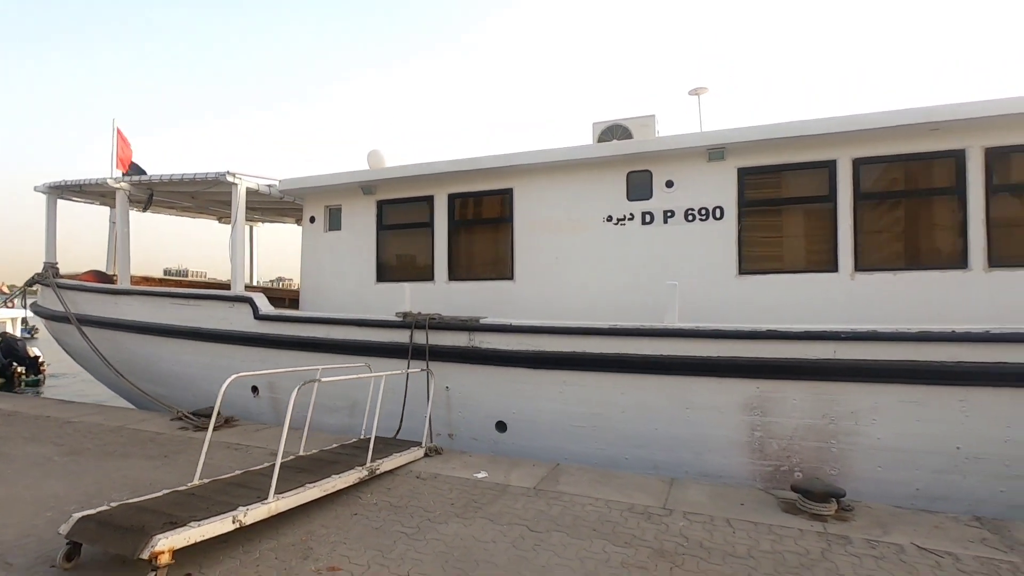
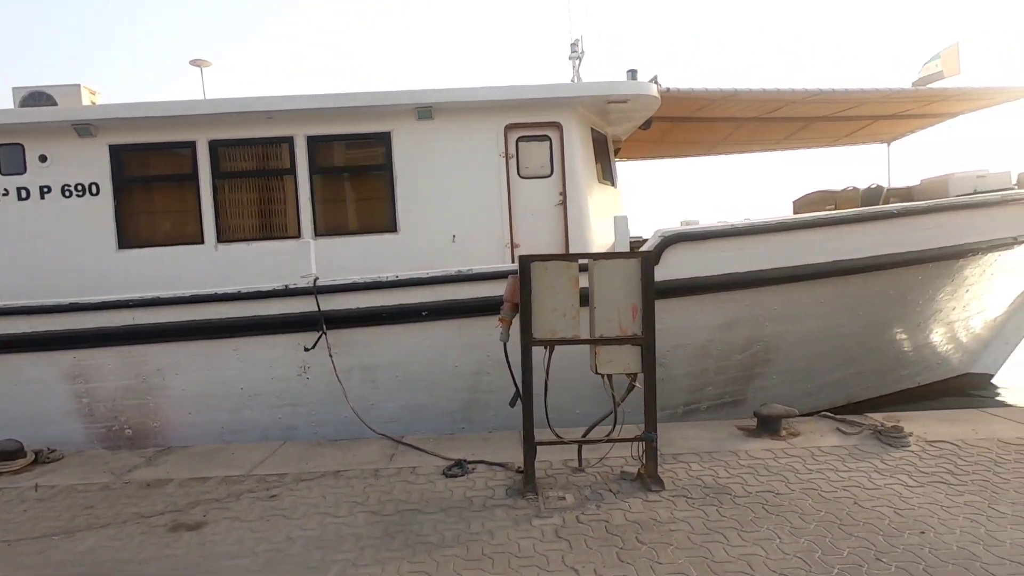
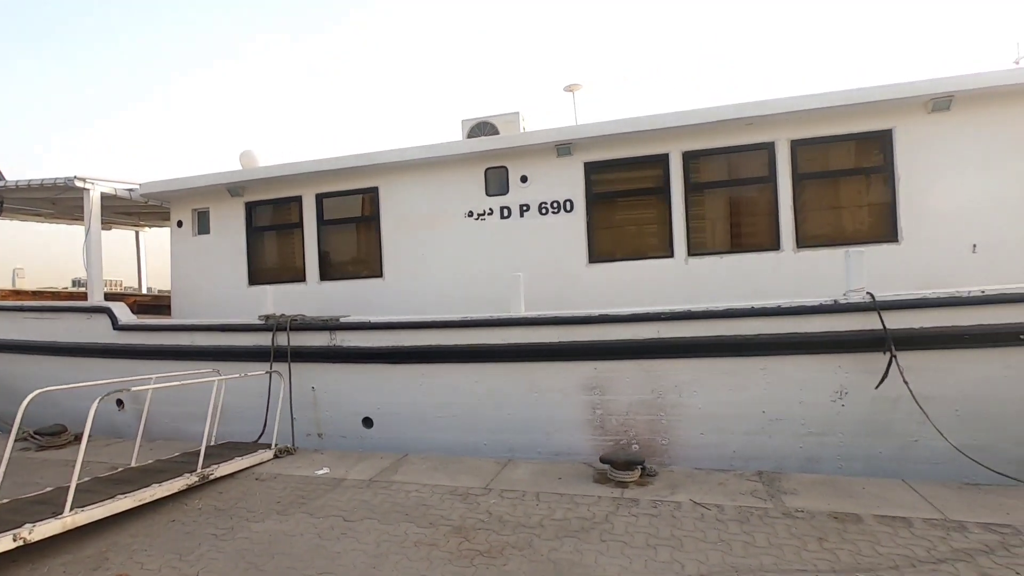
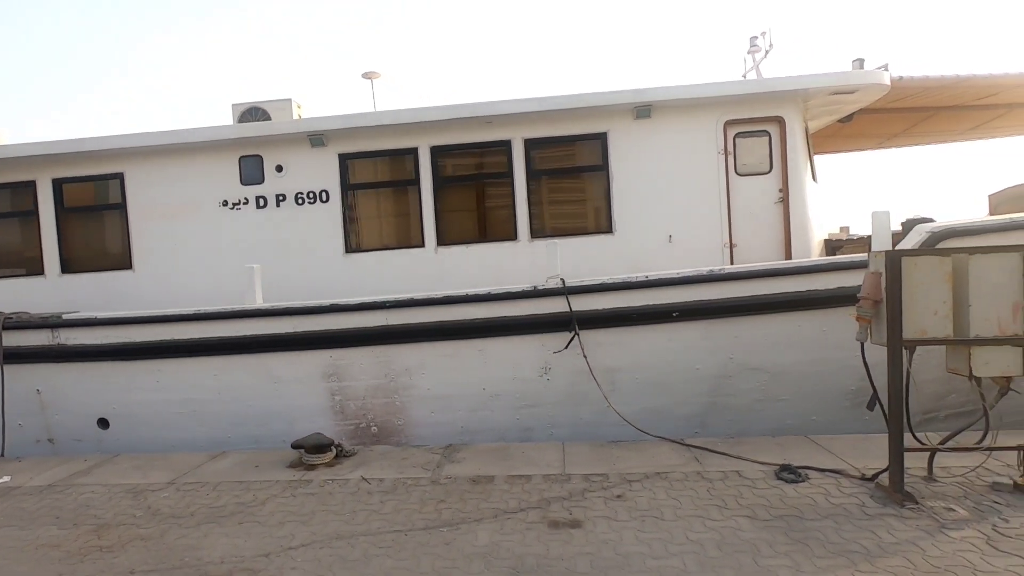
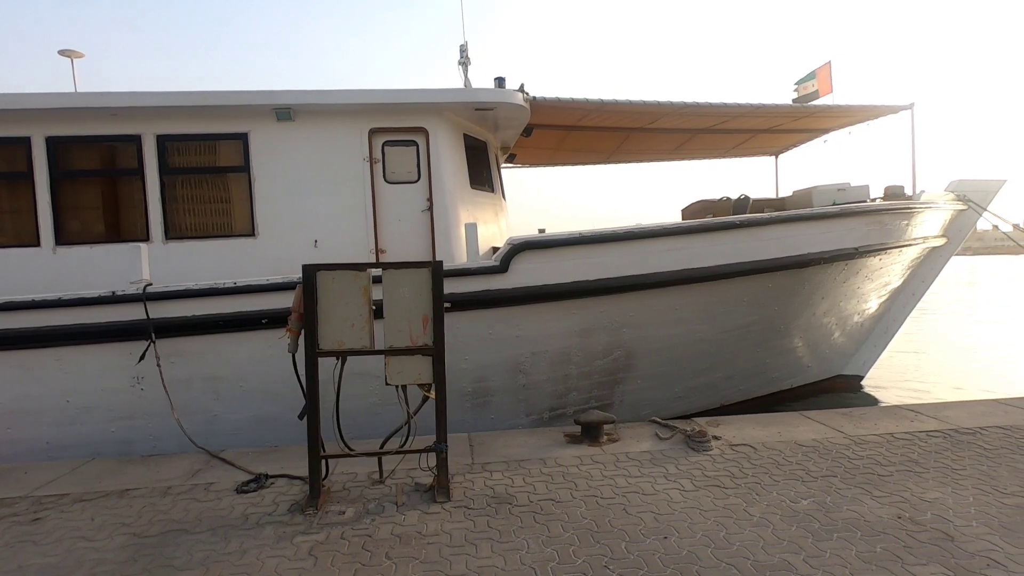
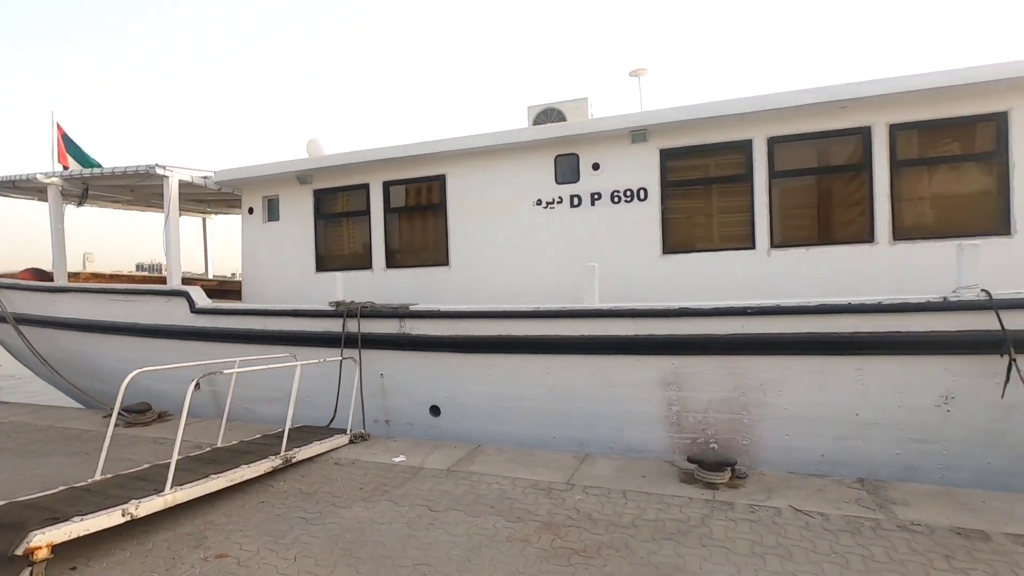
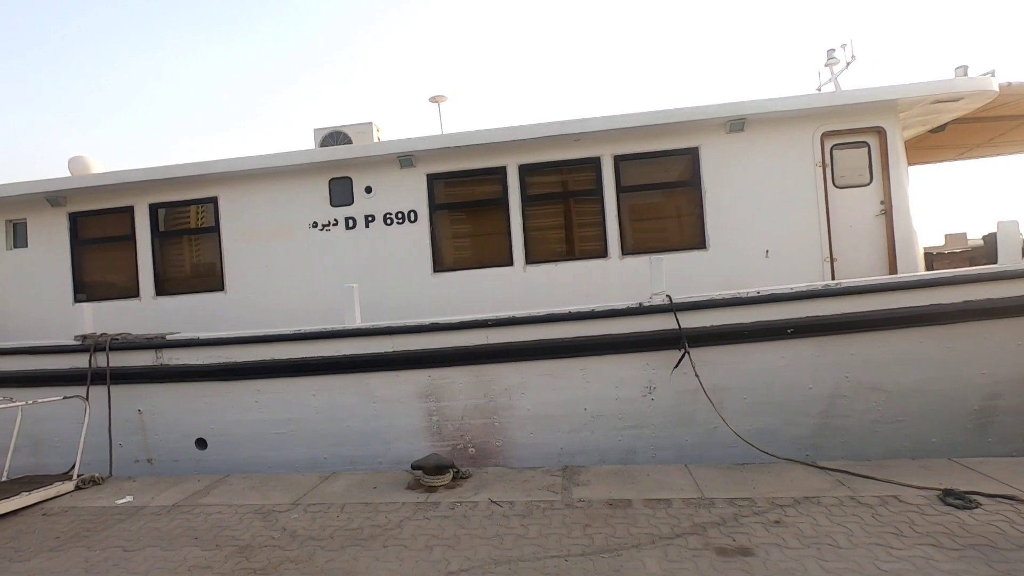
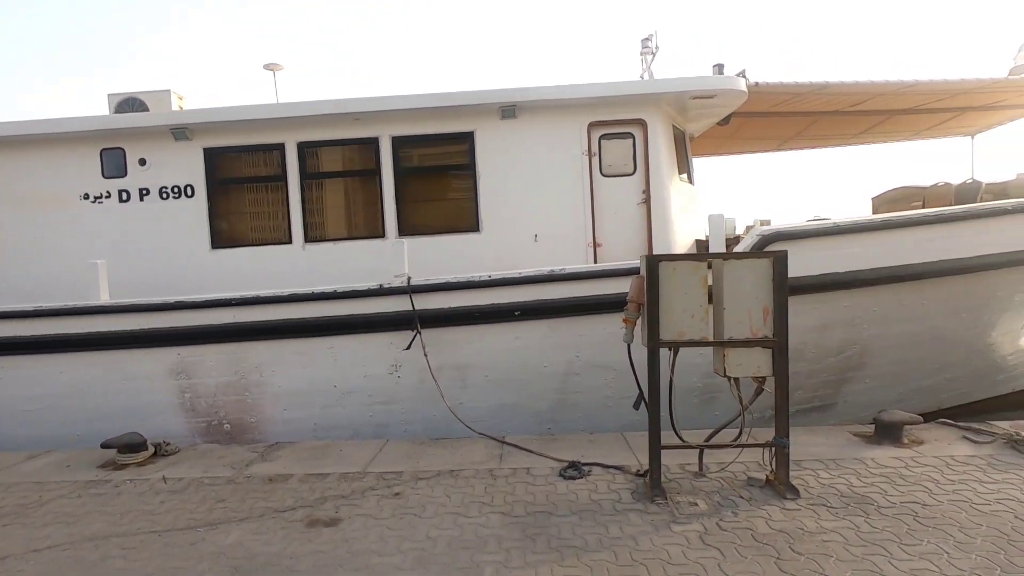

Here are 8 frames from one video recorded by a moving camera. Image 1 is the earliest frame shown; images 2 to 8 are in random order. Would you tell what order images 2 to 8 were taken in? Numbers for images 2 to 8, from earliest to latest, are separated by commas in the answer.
6, 3, 7, 4, 8, 2, 5
